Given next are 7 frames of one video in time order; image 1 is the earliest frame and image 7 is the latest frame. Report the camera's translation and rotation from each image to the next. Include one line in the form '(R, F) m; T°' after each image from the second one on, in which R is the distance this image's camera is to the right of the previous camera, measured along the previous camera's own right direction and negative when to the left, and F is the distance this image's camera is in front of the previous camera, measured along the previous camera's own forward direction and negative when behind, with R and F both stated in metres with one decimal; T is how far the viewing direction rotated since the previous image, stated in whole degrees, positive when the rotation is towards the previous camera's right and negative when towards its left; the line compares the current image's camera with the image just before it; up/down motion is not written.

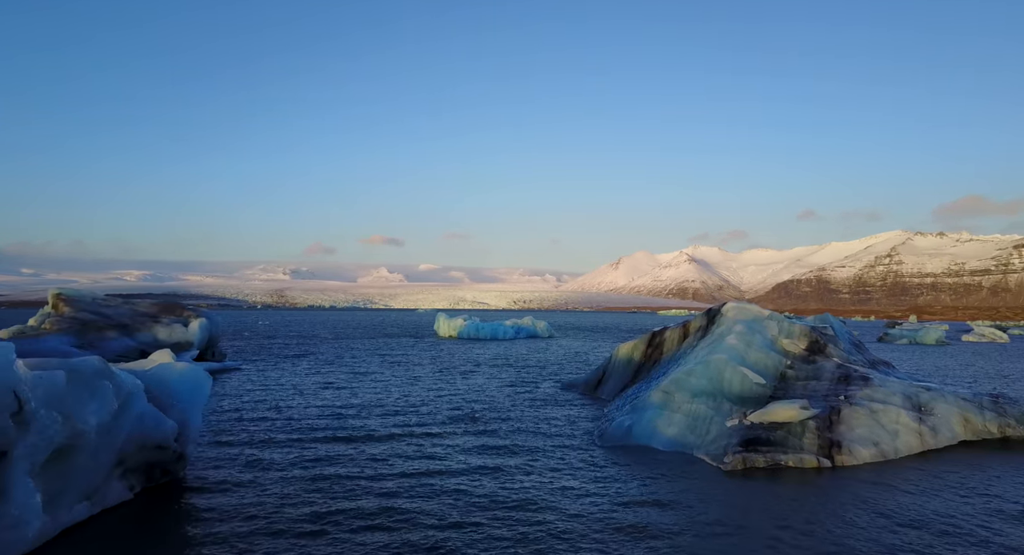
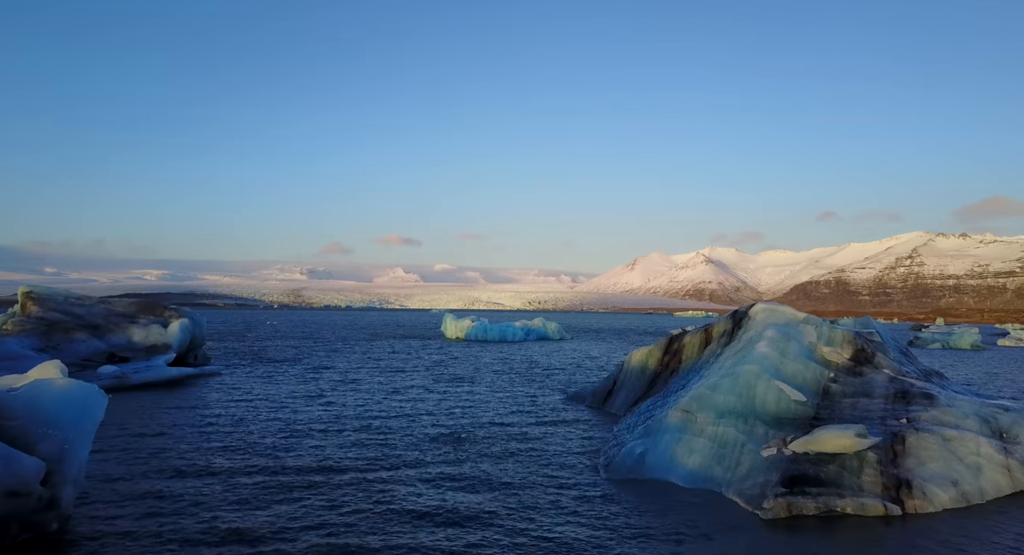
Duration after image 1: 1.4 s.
(+0.6, +2.6) m; -1°
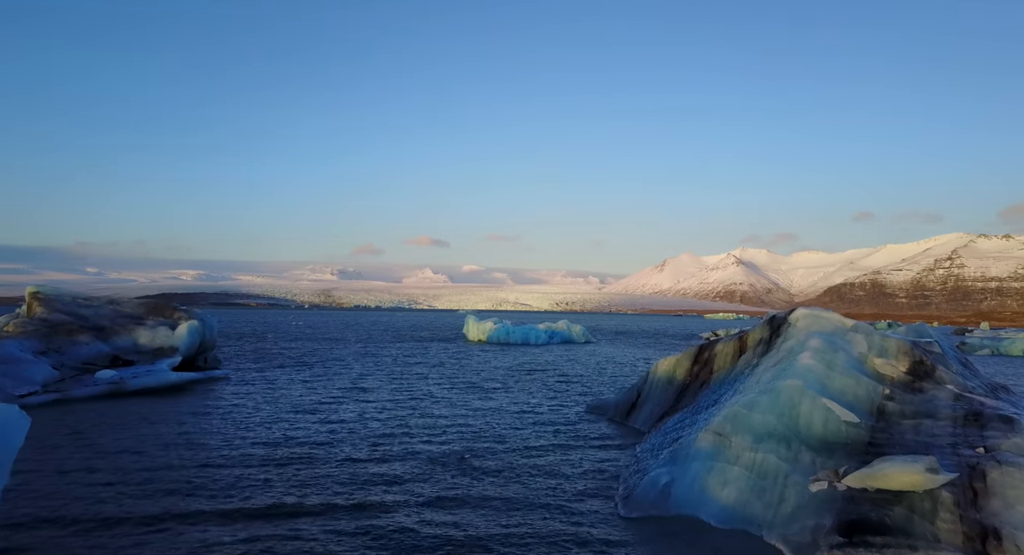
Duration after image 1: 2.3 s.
(+0.4, +1.6) m; -3°
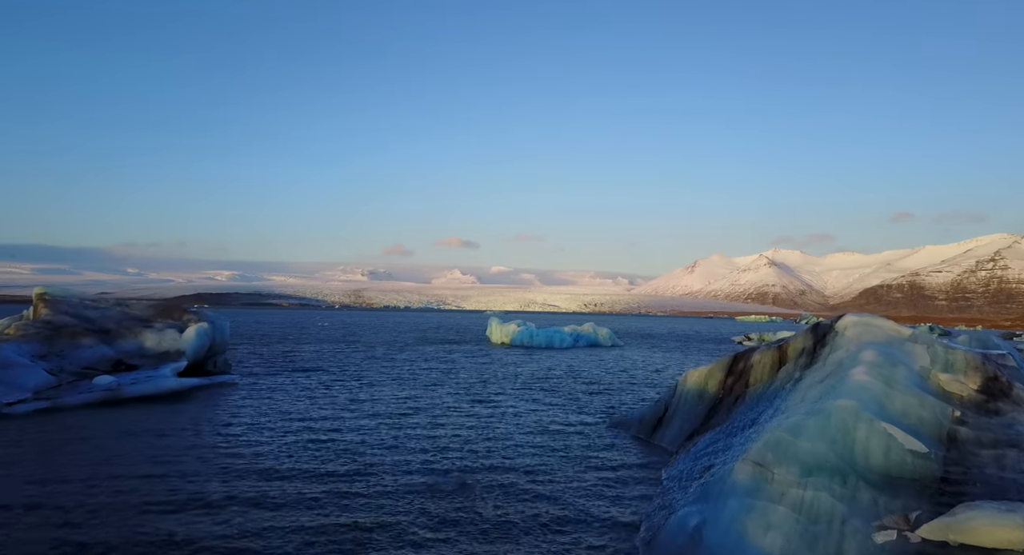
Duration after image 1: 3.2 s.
(+0.4, +1.6) m; -3°
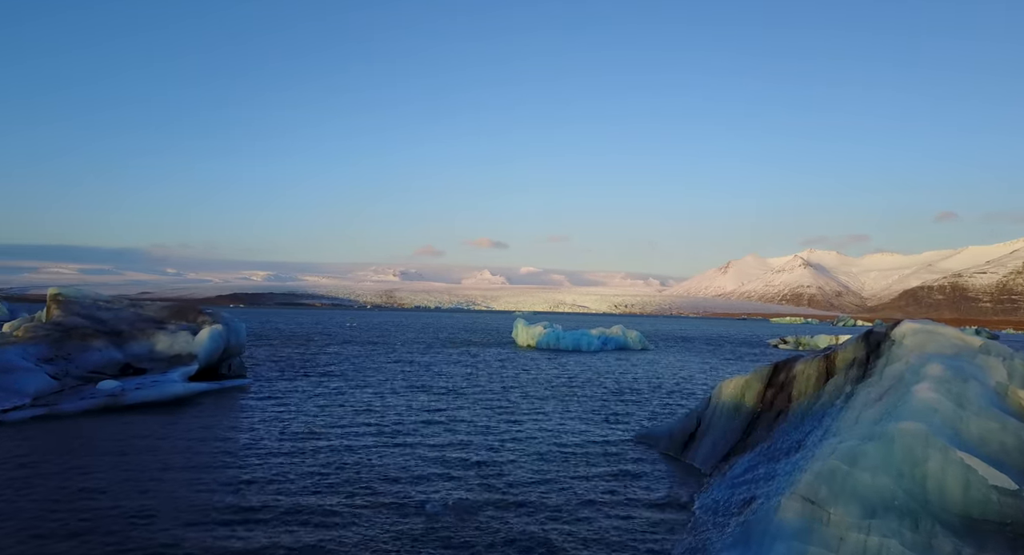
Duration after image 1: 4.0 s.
(+0.4, +1.4) m; -3°
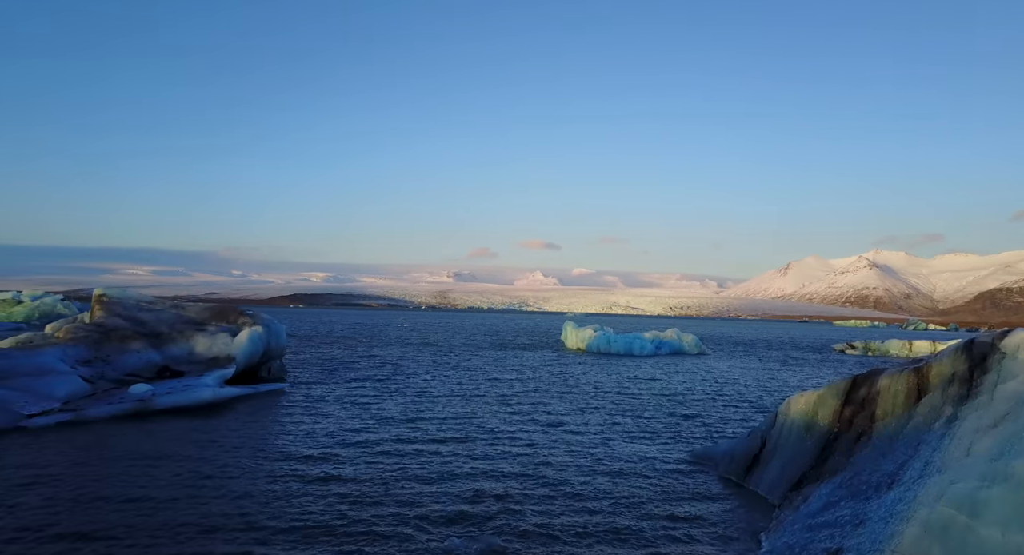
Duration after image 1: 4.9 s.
(+0.3, +1.6) m; -5°
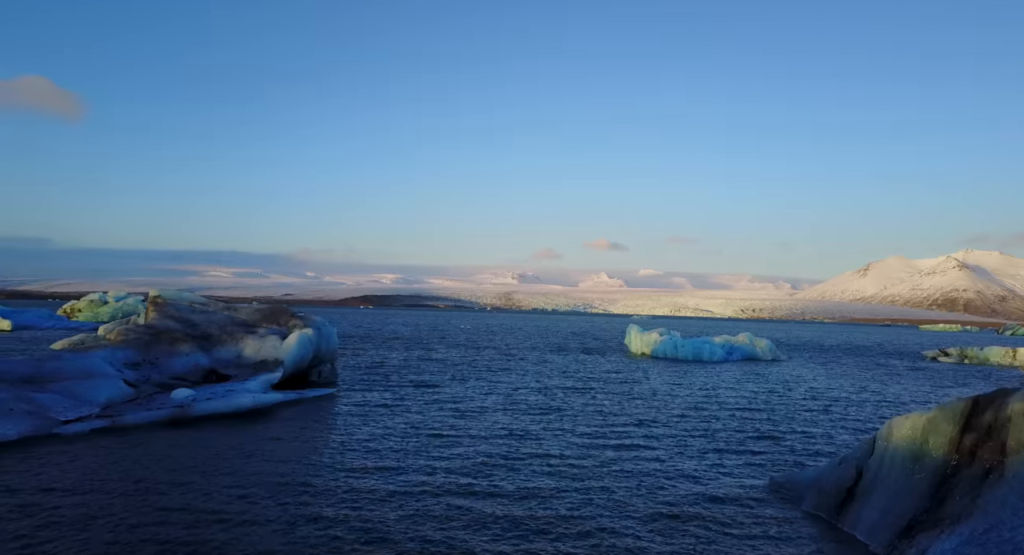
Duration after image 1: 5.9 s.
(+0.4, +1.8) m; -6°
